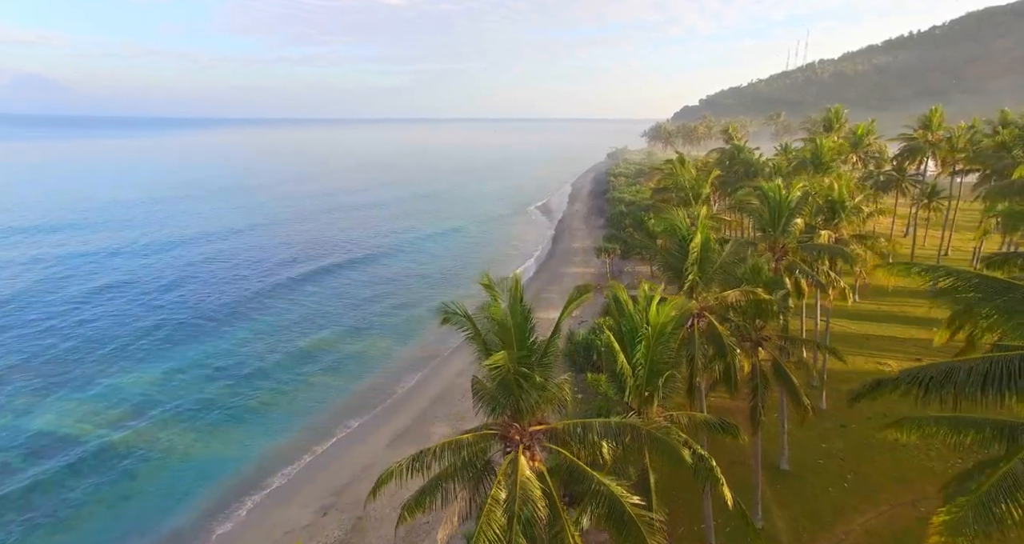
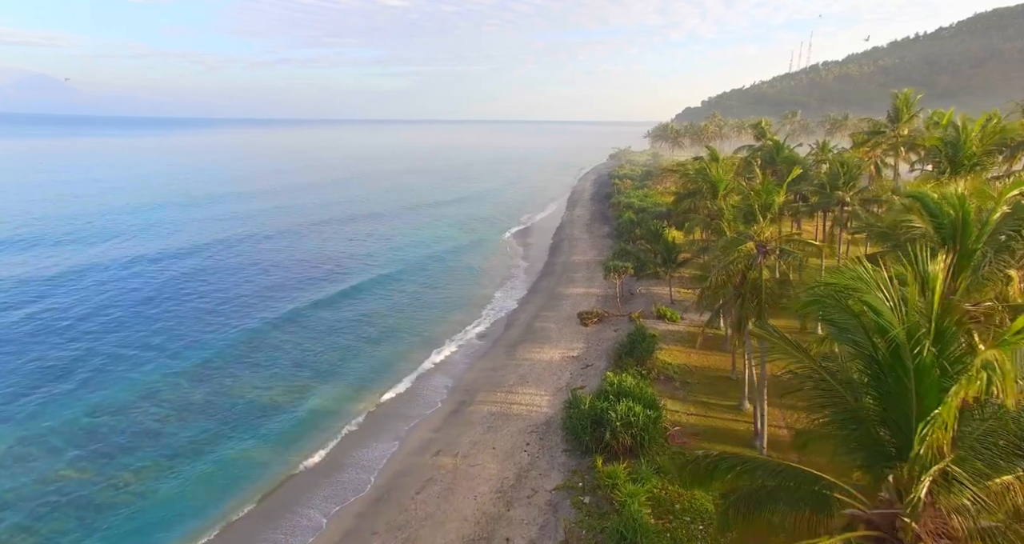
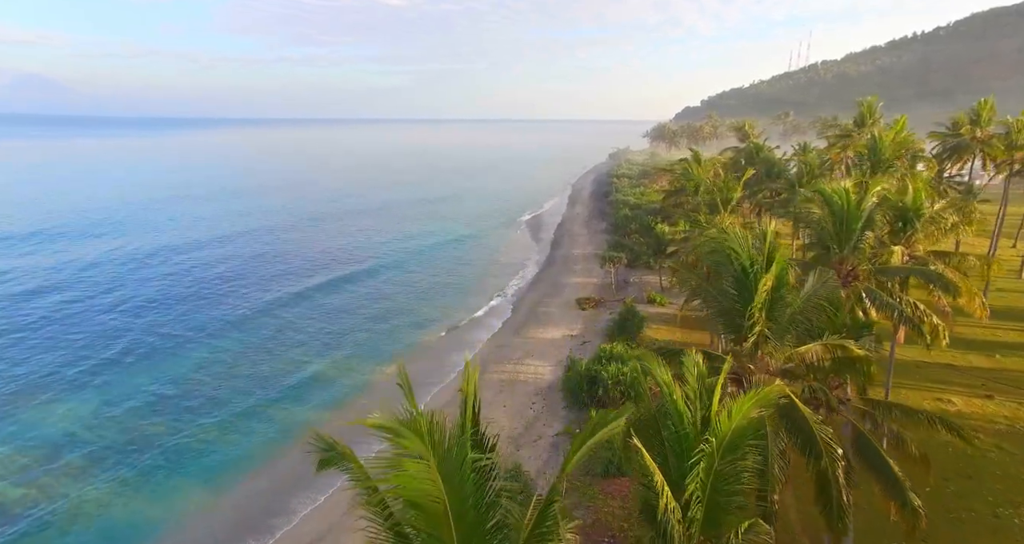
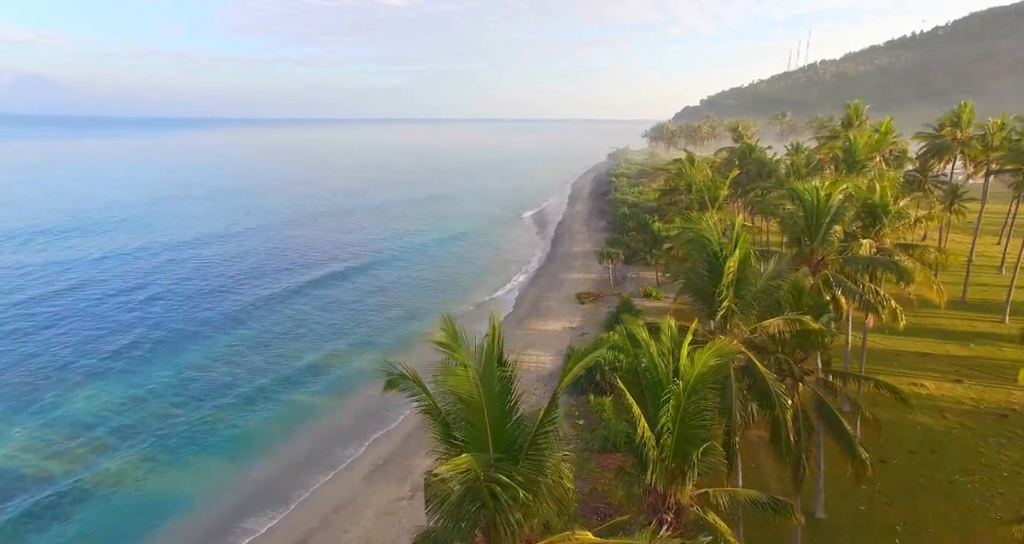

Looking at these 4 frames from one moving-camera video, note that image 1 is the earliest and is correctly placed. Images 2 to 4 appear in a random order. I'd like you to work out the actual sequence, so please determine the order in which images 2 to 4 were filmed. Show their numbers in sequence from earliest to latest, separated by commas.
4, 3, 2
